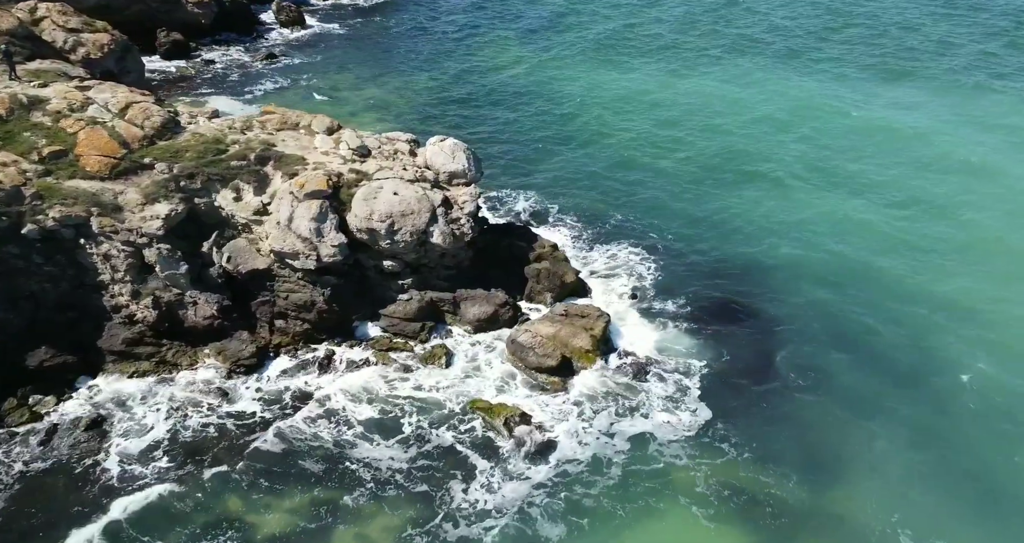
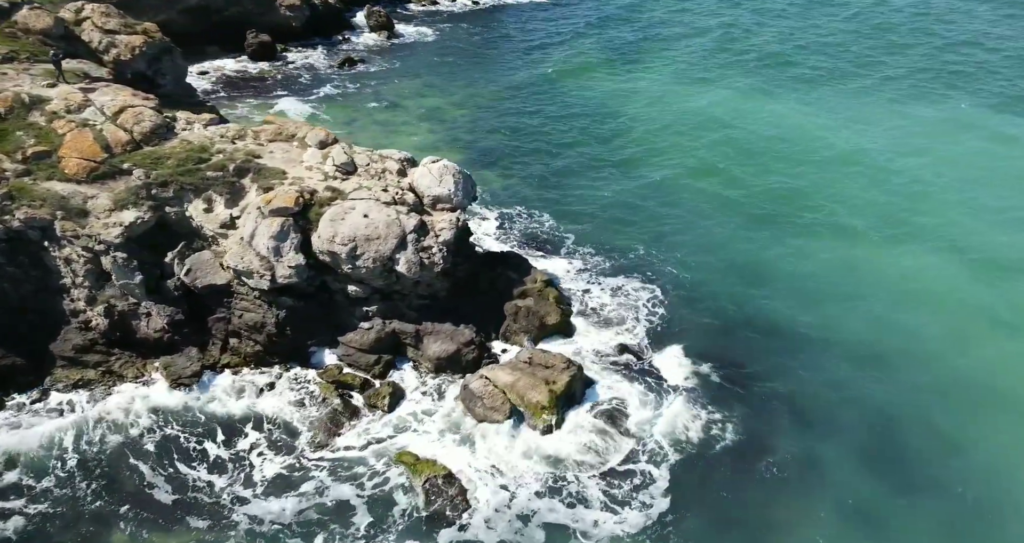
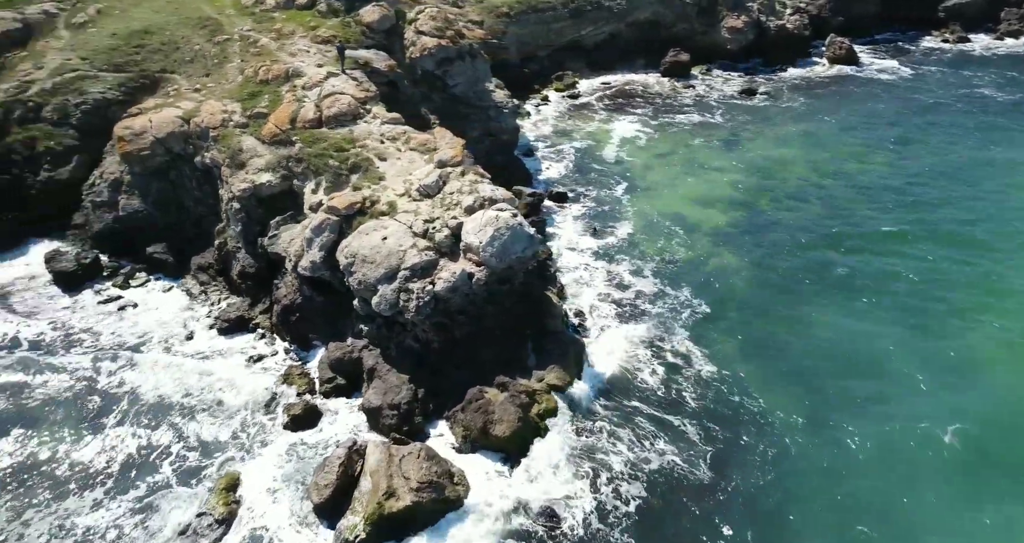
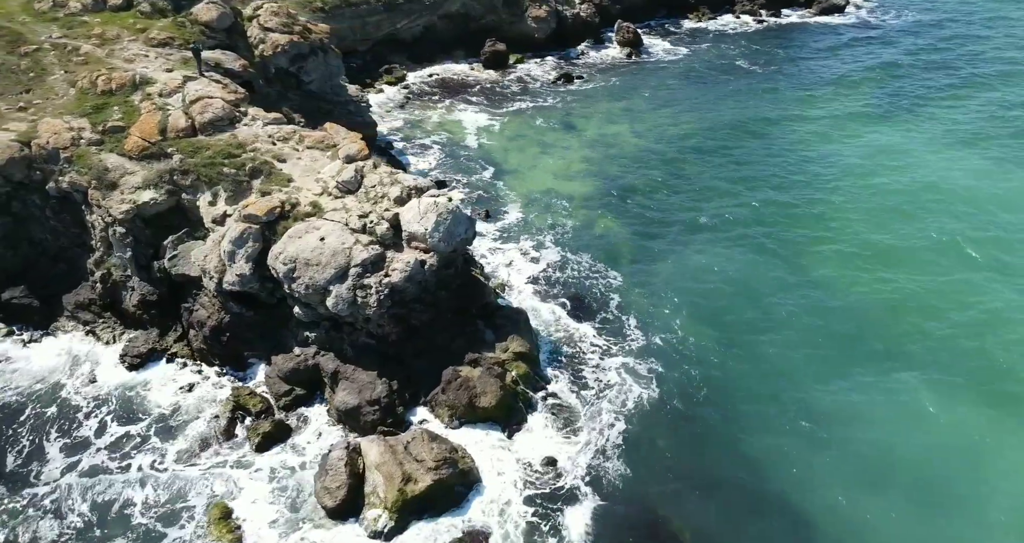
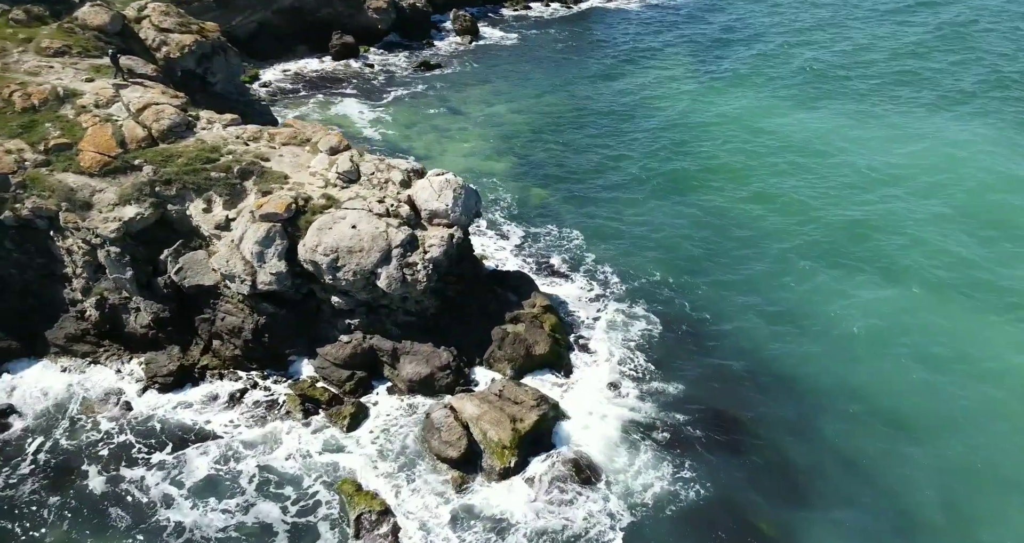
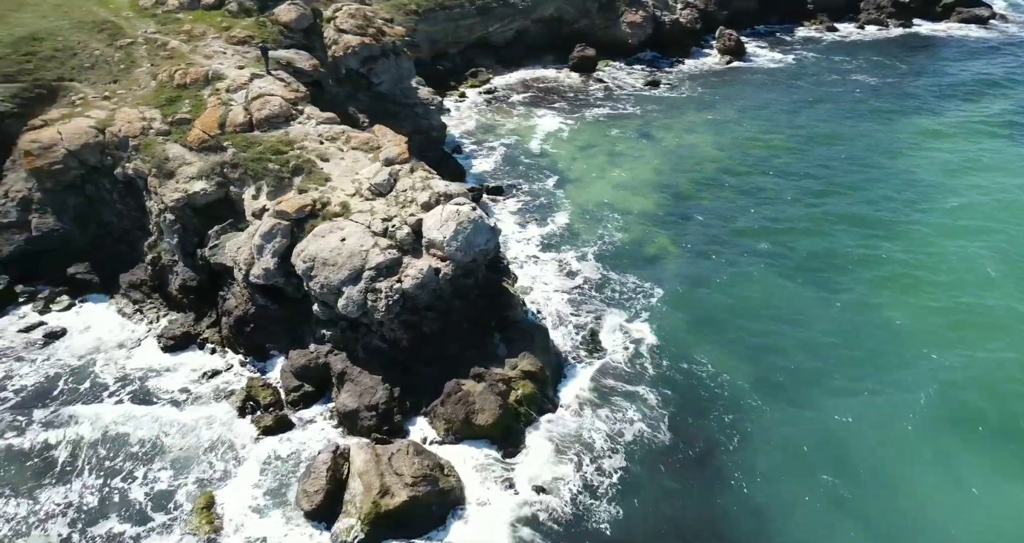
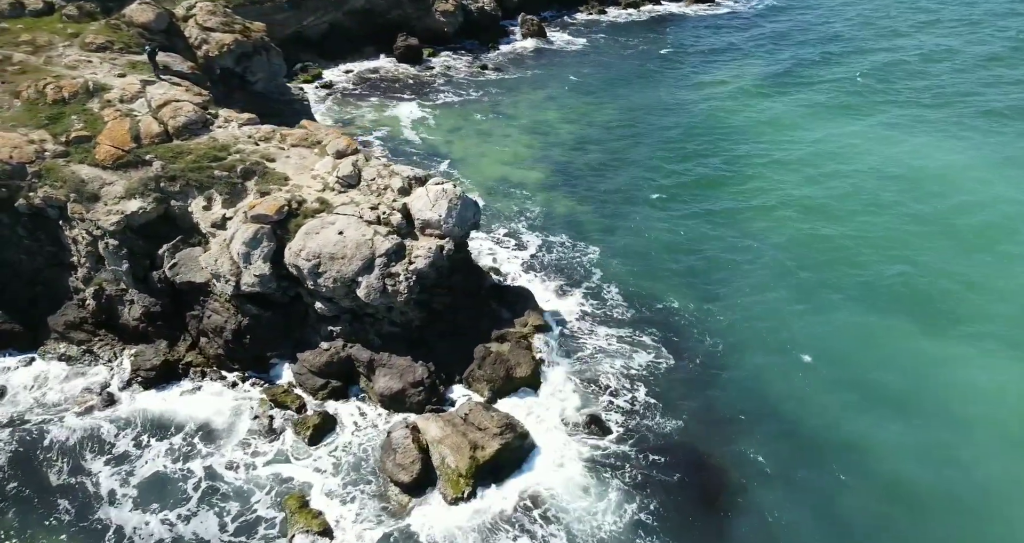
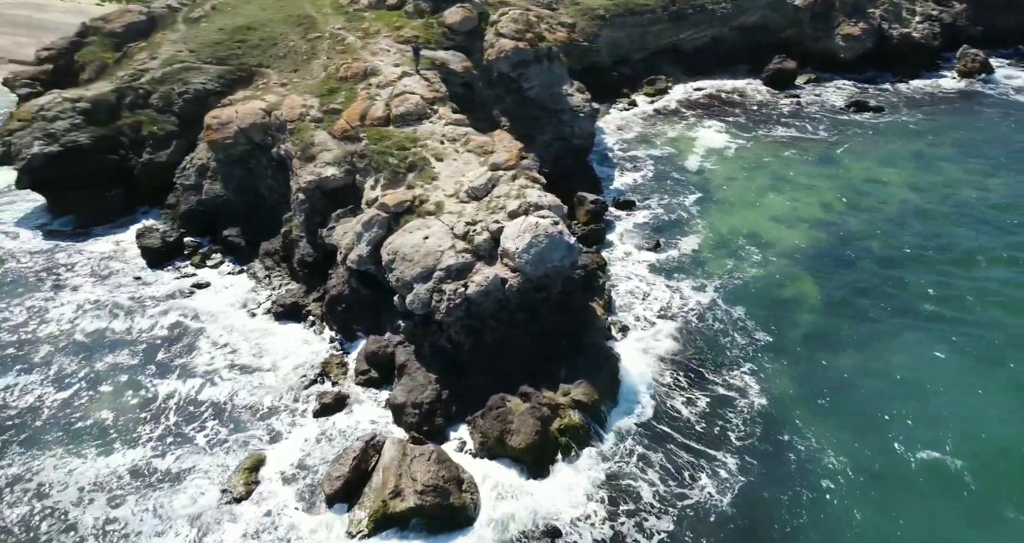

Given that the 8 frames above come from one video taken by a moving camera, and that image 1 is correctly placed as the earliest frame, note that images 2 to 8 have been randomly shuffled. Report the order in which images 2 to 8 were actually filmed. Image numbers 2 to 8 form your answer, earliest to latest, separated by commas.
2, 5, 7, 4, 6, 3, 8
